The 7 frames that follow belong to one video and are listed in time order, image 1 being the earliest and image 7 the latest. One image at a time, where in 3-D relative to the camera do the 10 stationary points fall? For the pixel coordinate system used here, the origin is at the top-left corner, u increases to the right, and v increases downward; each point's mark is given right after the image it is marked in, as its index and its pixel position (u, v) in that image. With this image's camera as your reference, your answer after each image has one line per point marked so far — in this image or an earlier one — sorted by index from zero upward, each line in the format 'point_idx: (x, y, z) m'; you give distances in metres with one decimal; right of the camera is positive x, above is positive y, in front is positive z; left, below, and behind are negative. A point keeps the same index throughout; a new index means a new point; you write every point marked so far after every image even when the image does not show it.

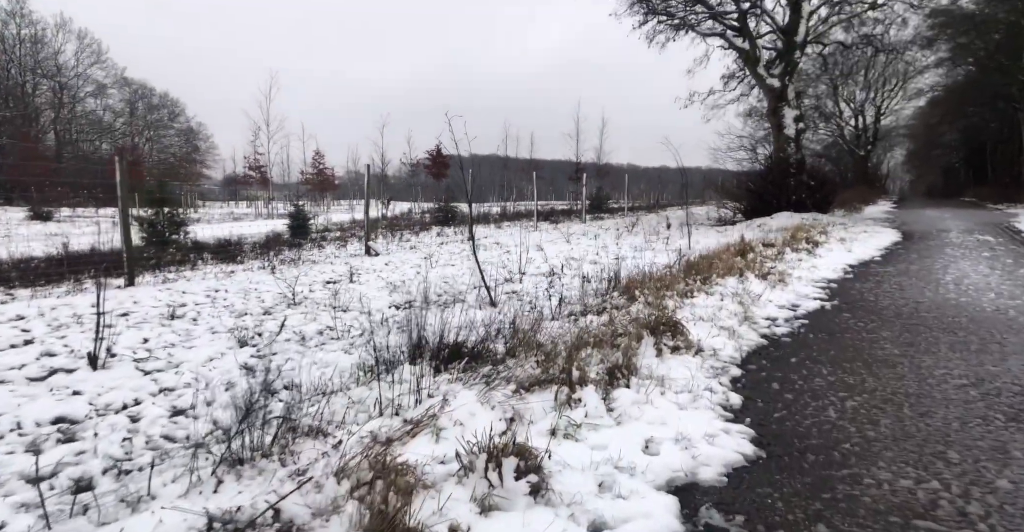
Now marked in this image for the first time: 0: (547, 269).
0: (+0.6, 0.0, +9.6) m
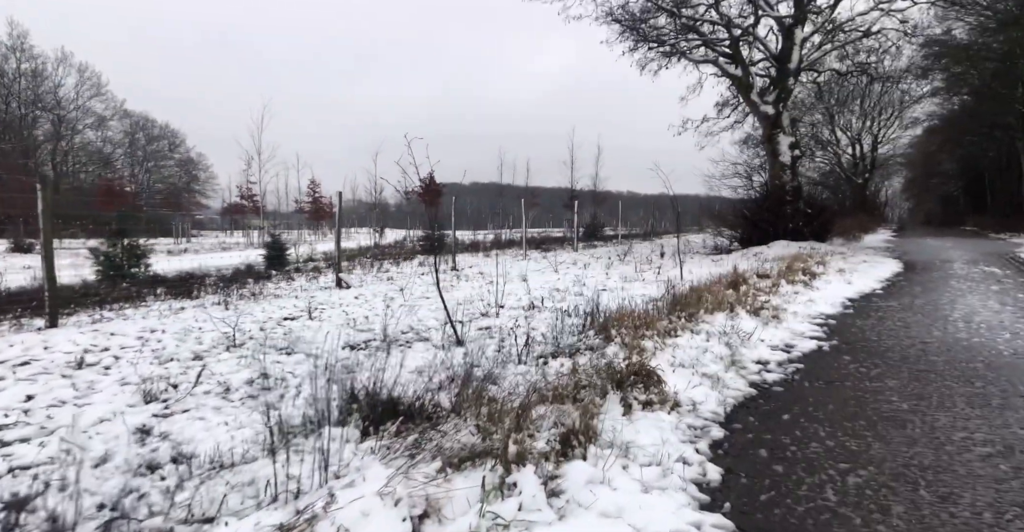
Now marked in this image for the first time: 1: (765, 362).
0: (+0.2, -0.6, +9.0) m
1: (+2.2, -0.8, +5.2) m
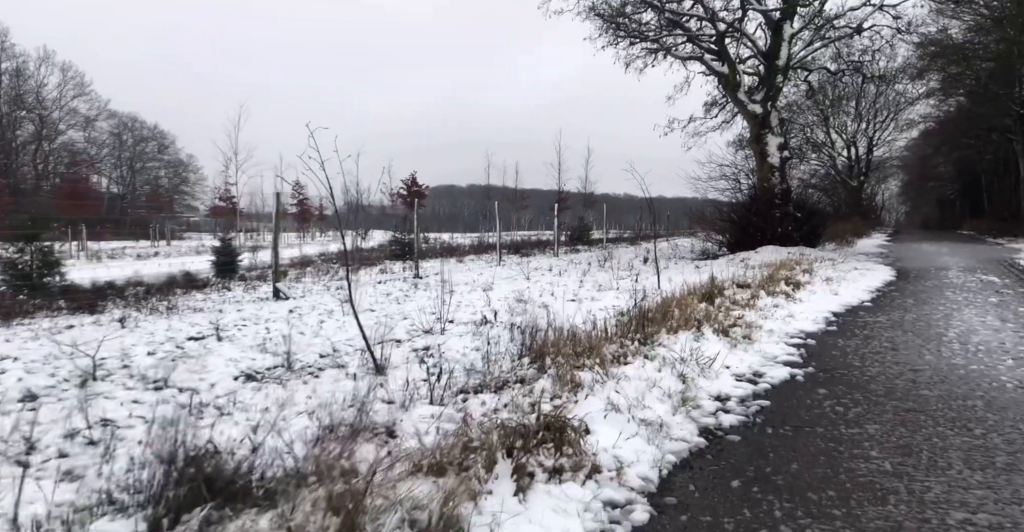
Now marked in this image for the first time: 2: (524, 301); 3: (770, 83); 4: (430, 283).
0: (-0.4, -0.7, +8.2) m
1: (+1.6, -1.0, +4.4) m
2: (+0.2, -0.6, +9.8) m
3: (+7.5, +5.3, +17.3) m
4: (-1.6, -0.3, +11.3) m
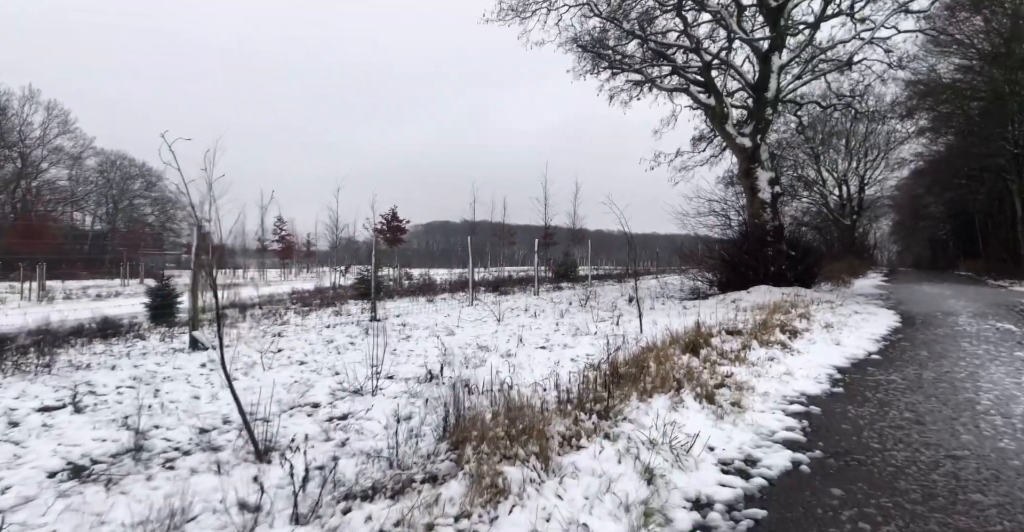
0: (-1.0, -1.2, +7.0) m
1: (+1.0, -1.3, +3.2) m
2: (-0.4, -1.2, +8.6) m
3: (+6.9, +4.2, +16.5) m
4: (-2.2, -1.0, +10.1) m
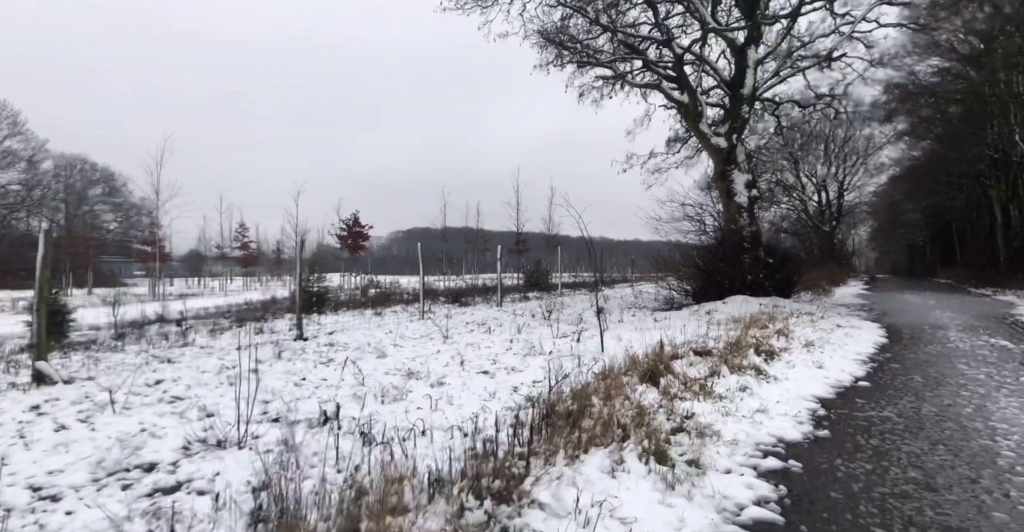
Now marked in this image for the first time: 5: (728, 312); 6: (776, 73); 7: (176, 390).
0: (-1.8, -1.4, +5.7) m
1: (+0.4, -1.4, +2.0) m
2: (-1.2, -1.4, +7.3) m
3: (+5.8, +4.0, +15.5) m
4: (-3.0, -1.2, +8.8) m
5: (+4.7, -1.0, +13.1) m
6: (+7.4, +5.4, +16.8) m
7: (-3.5, -1.3, +6.1) m
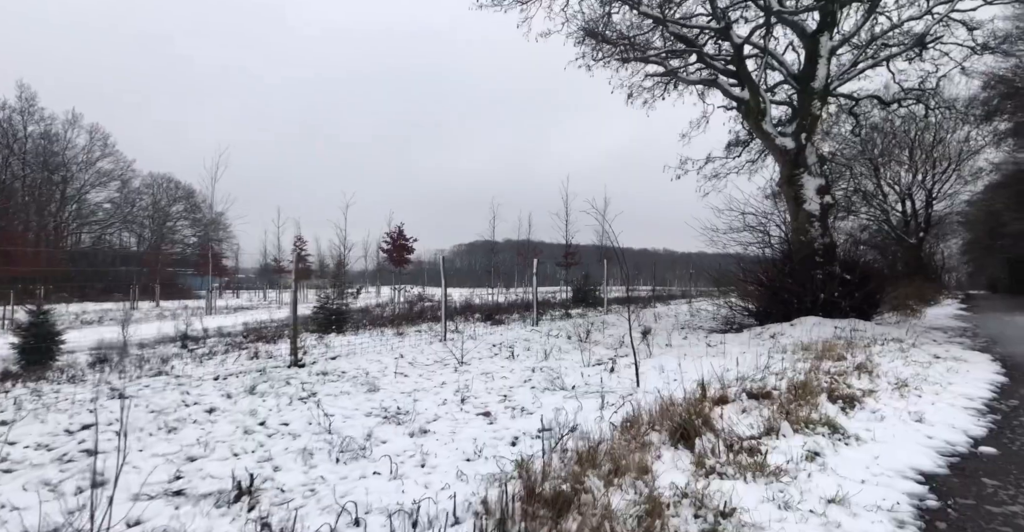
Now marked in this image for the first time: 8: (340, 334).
0: (-1.9, -1.5, +4.5) m
1: (-0.2, -1.5, +0.6) m
2: (-1.2, -1.6, +6.1) m
3: (+6.6, +3.6, +13.6) m
4: (-2.8, -1.5, +7.7) m
5: (+5.3, -1.3, +11.2) m
6: (+8.4, +5.0, +14.7) m
7: (-3.6, -1.5, +5.1) m
8: (-3.8, -1.5, +13.0) m
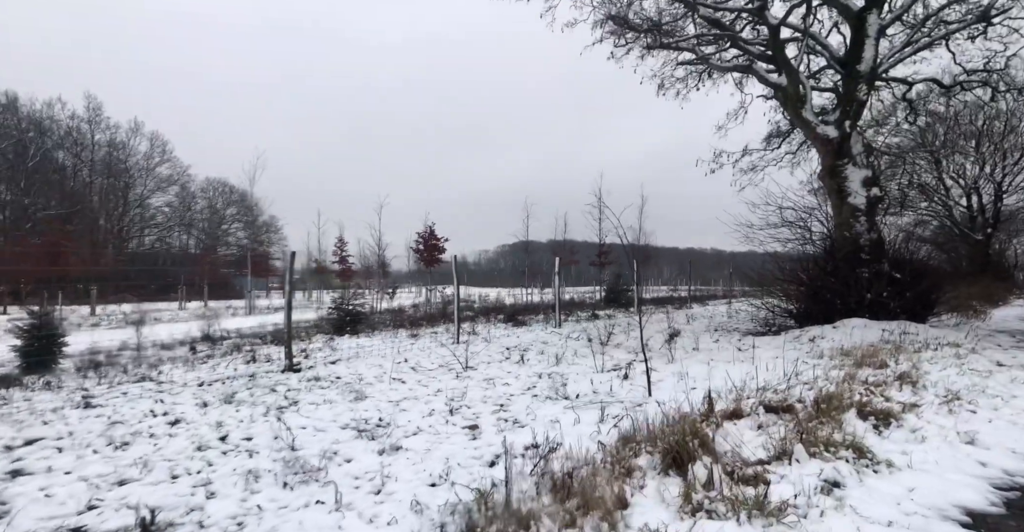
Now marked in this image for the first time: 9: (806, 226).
0: (-2.2, -1.6, +4.1) m
1: (-0.7, -1.5, 0.0) m
2: (-1.3, -1.6, +5.6) m
3: (+7.0, +3.6, +12.5) m
4: (-2.9, -1.5, +7.4) m
5: (+5.5, -1.3, +10.2) m
6: (+8.8, +5.1, +13.4) m
7: (-3.8, -1.5, +4.8) m
8: (-3.4, -1.5, +12.7) m
9: (+7.1, +1.0, +14.5) m
